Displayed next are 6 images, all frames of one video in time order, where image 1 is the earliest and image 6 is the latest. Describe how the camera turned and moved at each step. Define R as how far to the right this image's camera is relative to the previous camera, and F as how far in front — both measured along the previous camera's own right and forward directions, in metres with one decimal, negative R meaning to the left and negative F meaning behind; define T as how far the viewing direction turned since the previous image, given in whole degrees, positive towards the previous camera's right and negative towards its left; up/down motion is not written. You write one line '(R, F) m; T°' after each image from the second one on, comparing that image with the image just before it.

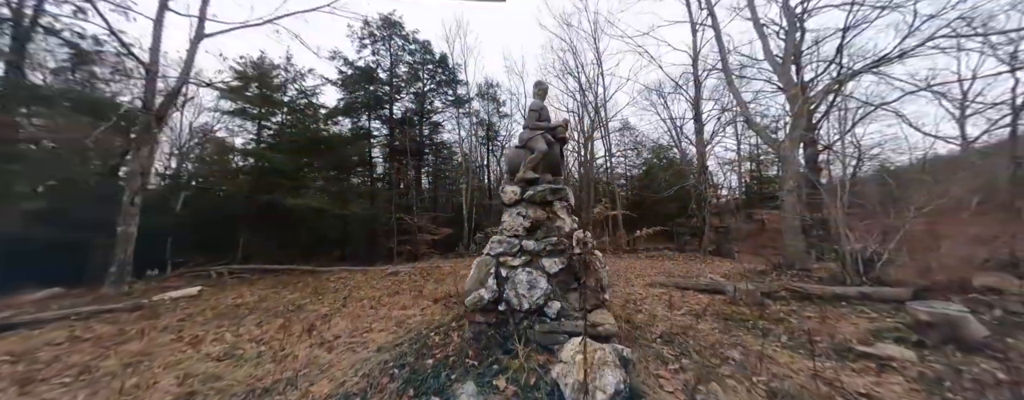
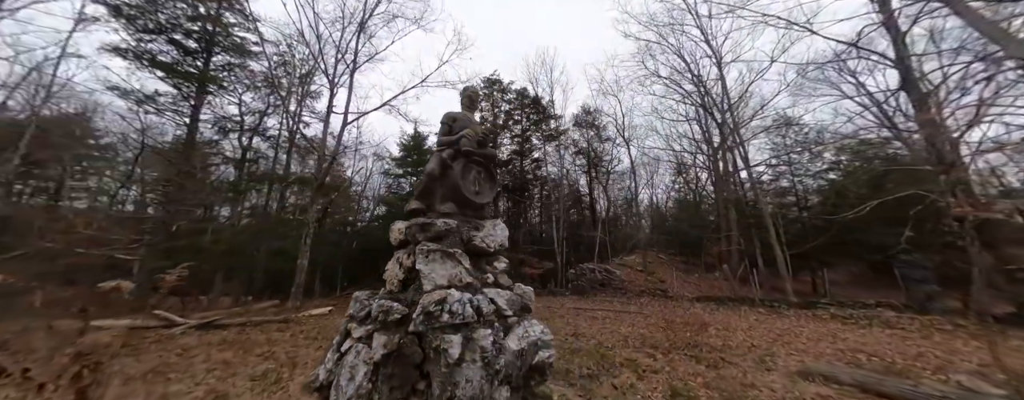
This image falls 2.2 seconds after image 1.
(+1.6, +1.1) m; -26°
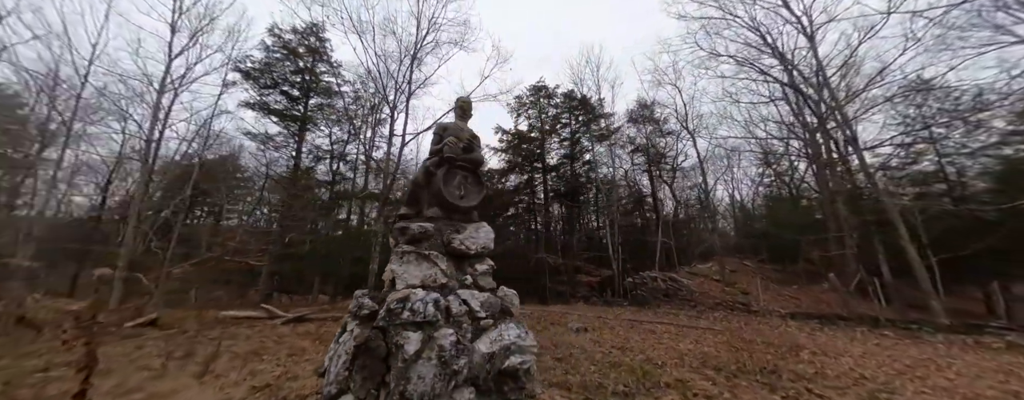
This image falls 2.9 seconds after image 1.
(+0.6, +0.1) m; -13°
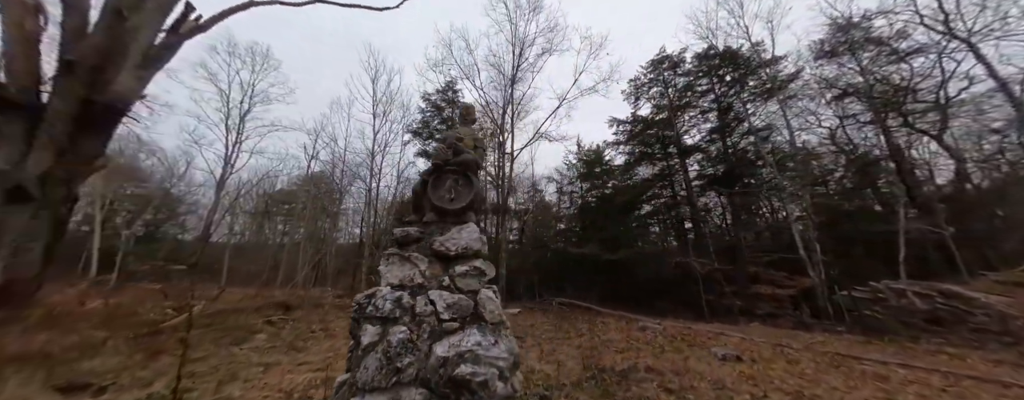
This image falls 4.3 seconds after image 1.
(+1.0, +0.5) m; -30°
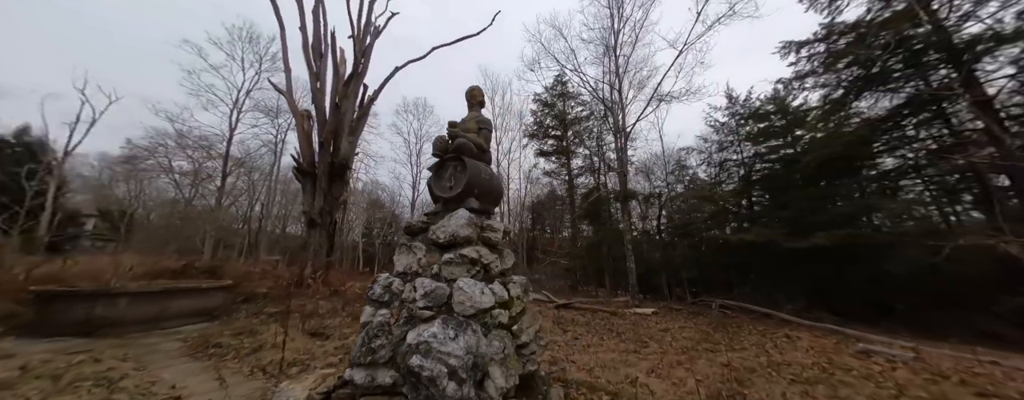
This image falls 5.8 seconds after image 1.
(+0.9, +0.5) m; -30°
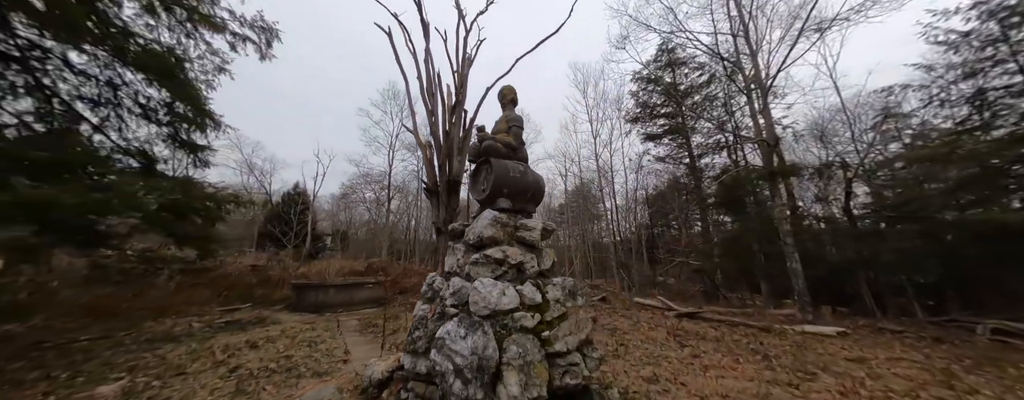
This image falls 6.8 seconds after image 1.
(+0.6, +0.2) m; -24°
